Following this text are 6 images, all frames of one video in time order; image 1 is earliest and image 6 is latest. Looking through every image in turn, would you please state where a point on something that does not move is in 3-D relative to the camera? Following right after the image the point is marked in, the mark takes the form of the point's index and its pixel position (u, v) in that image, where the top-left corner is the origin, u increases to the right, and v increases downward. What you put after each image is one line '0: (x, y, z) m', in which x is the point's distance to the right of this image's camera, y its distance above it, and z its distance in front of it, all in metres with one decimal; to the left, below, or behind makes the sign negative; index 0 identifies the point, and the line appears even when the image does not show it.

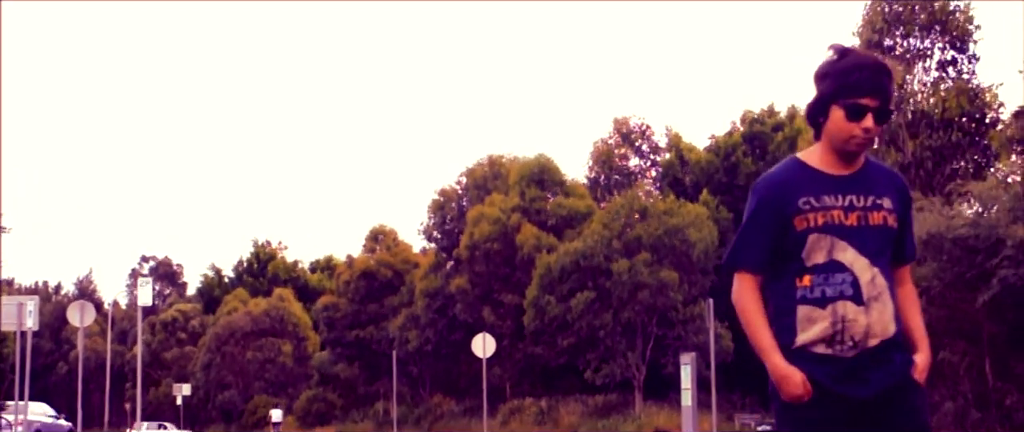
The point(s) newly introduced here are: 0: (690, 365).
0: (+2.5, -2.0, +15.7) m
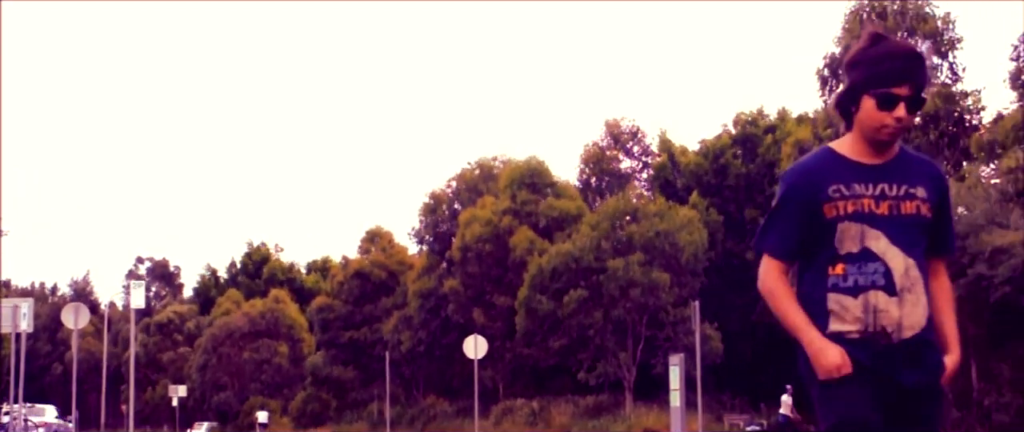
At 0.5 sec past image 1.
0: (+2.3, -2.1, +15.8) m
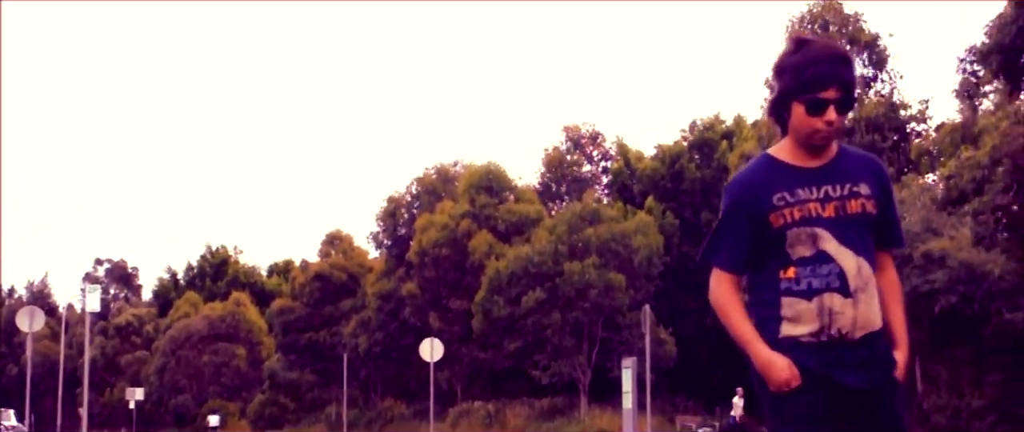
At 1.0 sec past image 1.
0: (+1.7, -2.1, +16.1) m
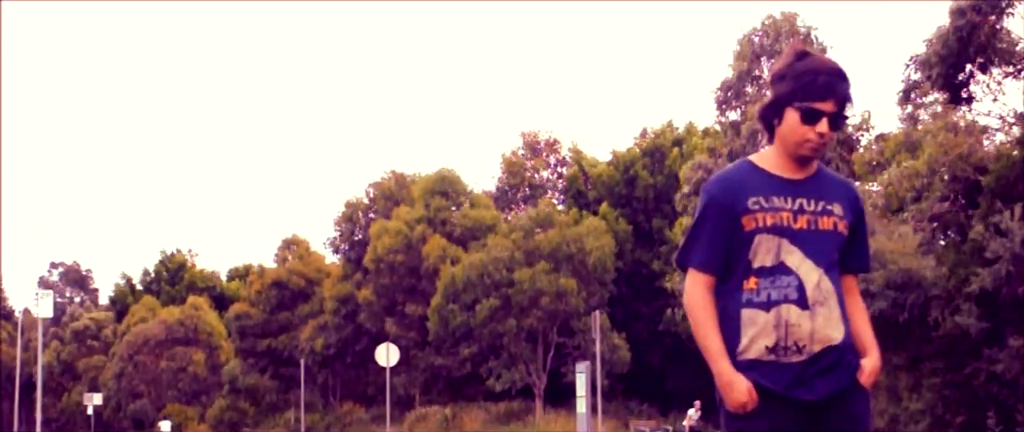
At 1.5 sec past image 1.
0: (+1.0, -2.3, +16.3) m
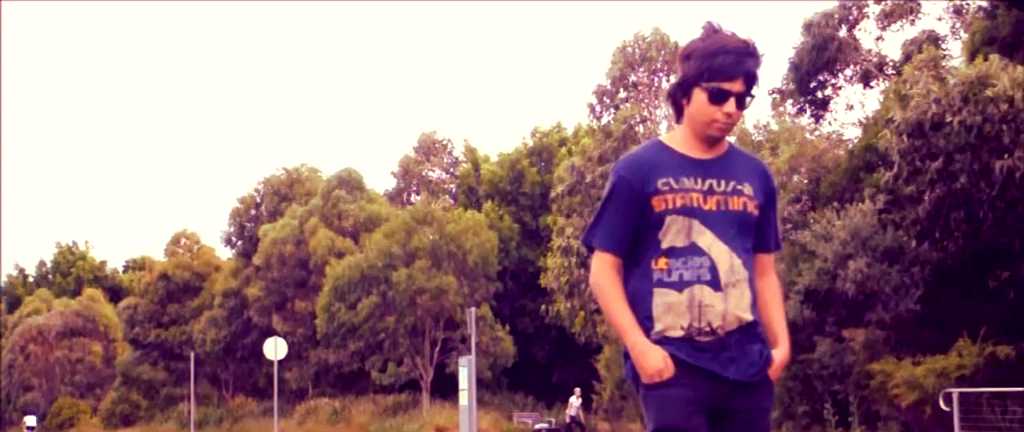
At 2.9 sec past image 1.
0: (-0.7, -2.2, +16.8) m
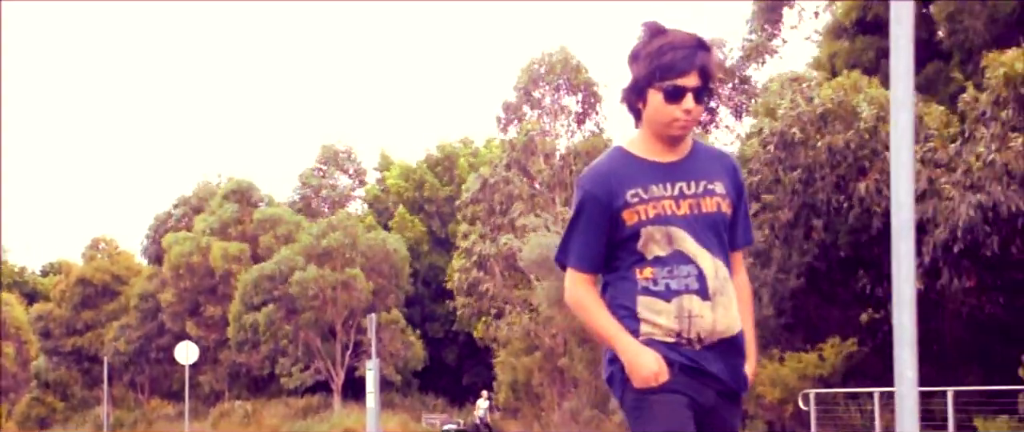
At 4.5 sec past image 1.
0: (-2.1, -2.3, +17.3) m
